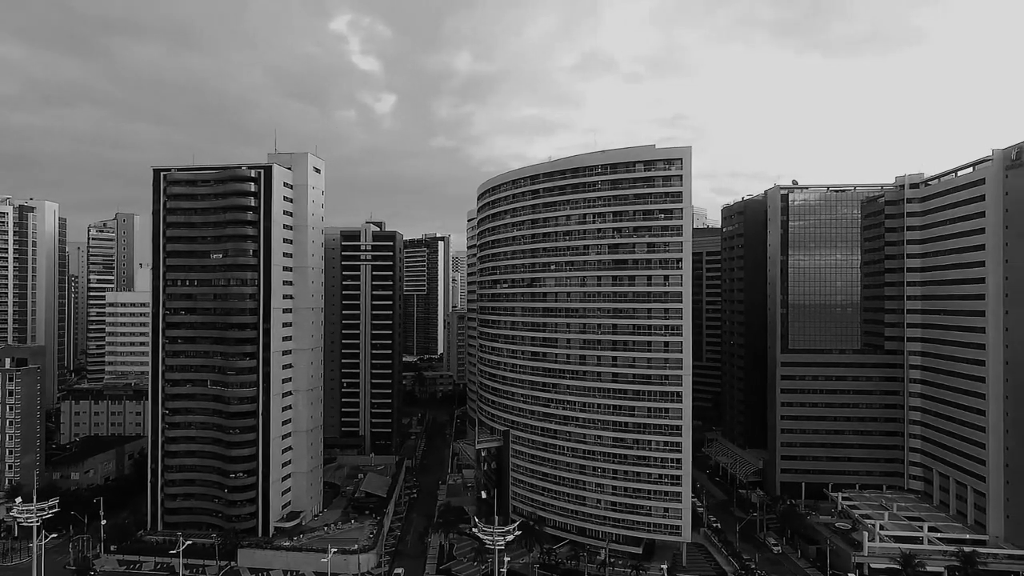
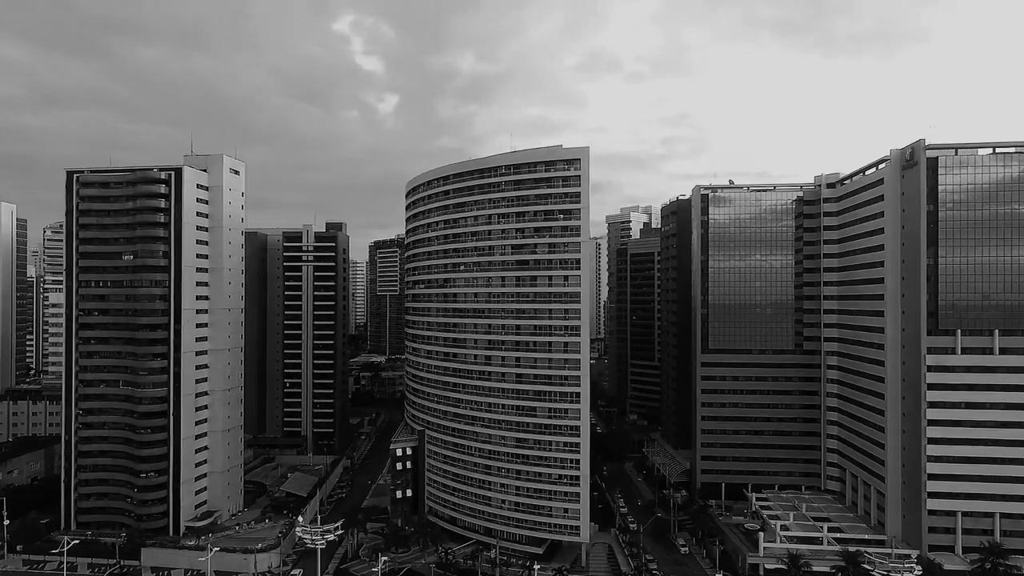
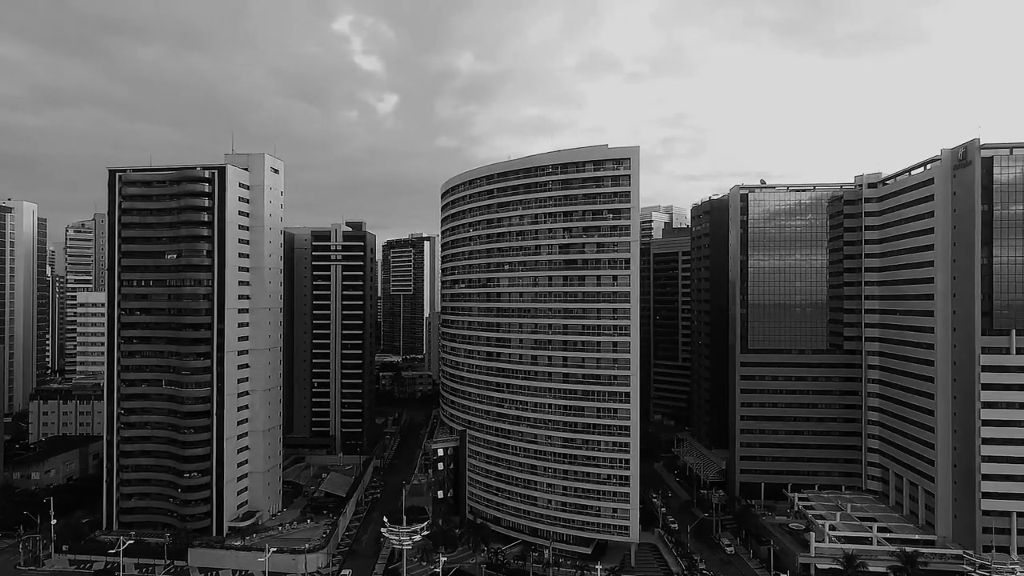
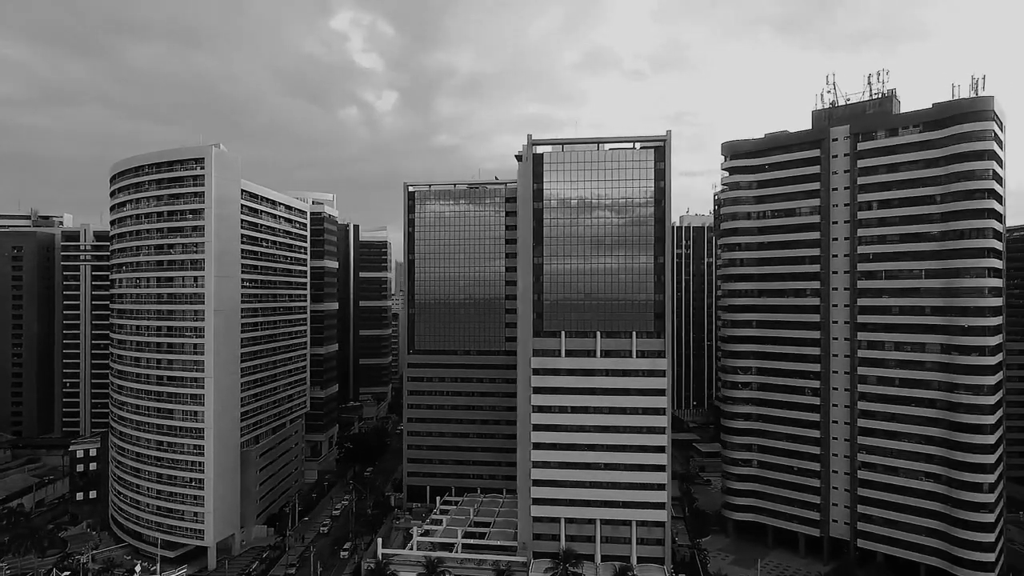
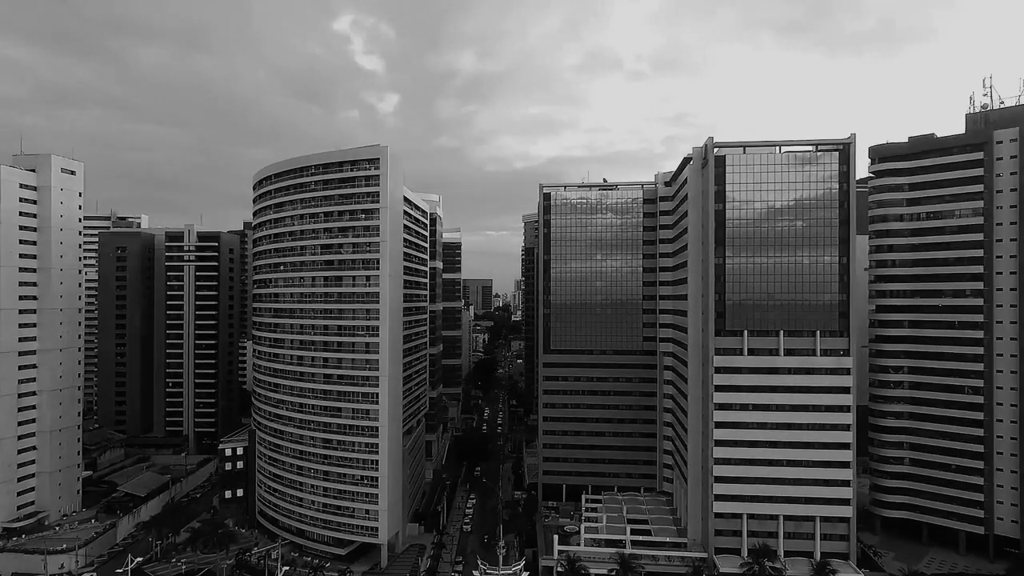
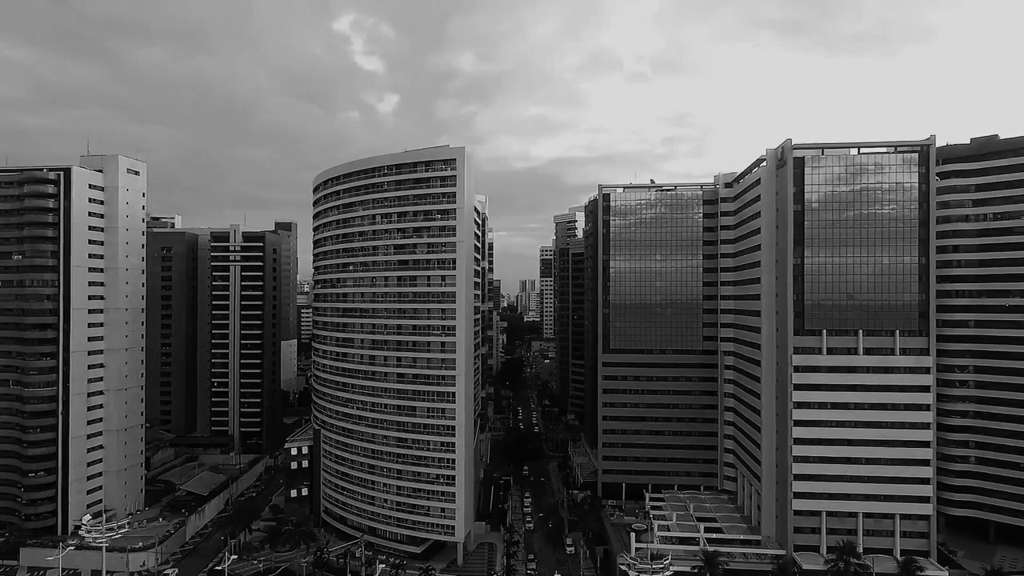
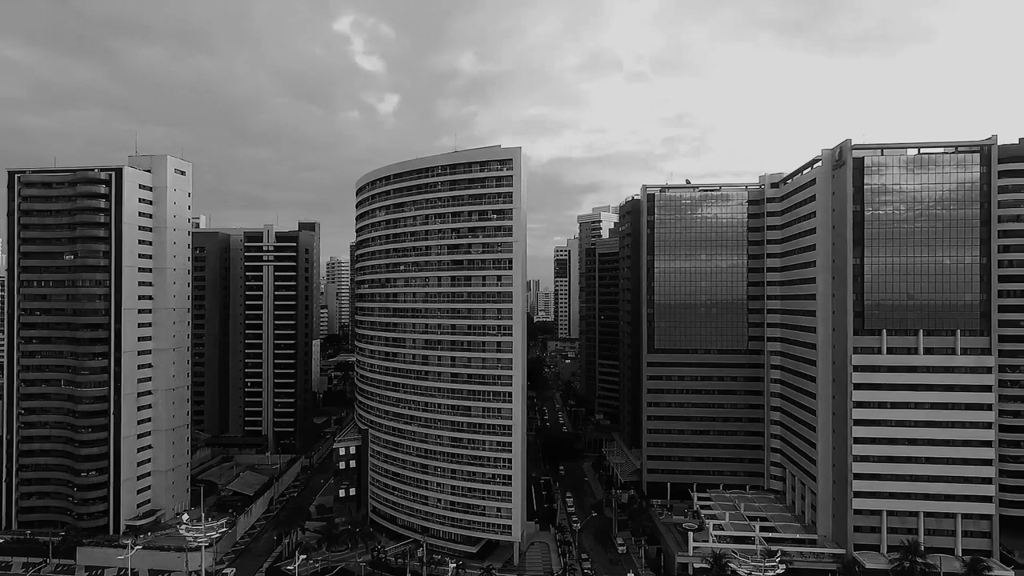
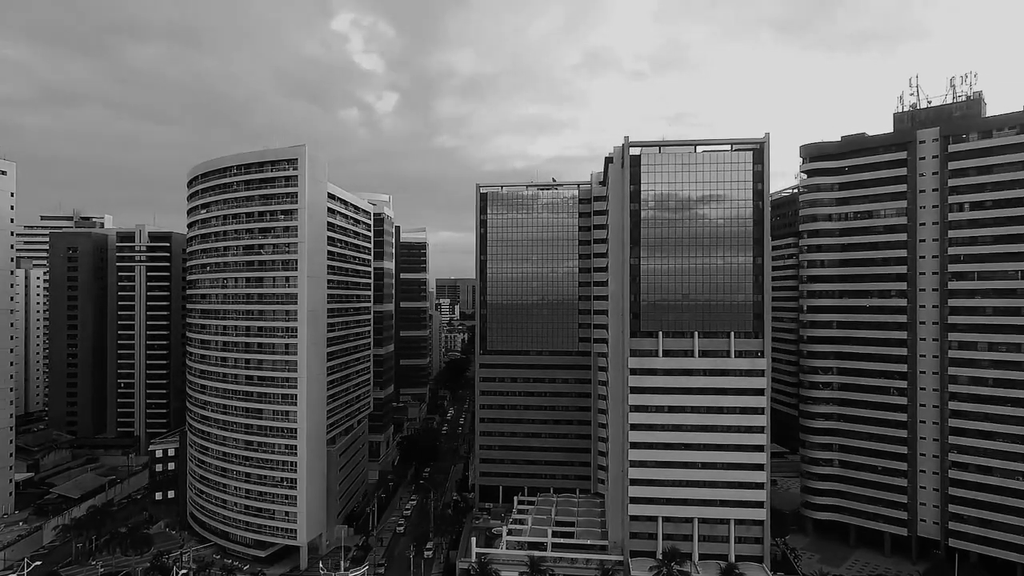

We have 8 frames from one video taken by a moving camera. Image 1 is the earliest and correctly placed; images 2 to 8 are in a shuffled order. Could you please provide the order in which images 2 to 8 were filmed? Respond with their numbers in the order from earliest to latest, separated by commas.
3, 2, 7, 6, 5, 8, 4
